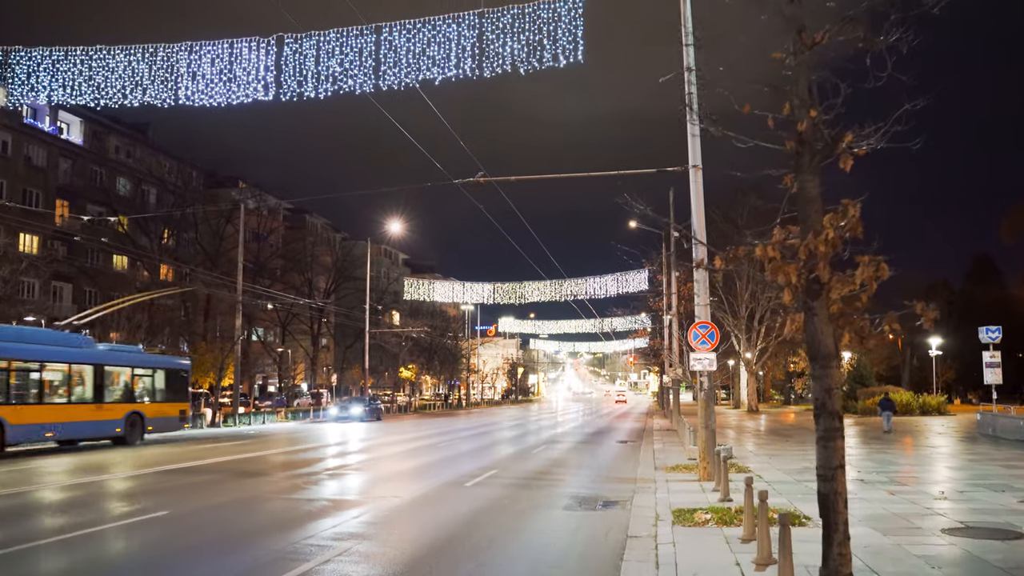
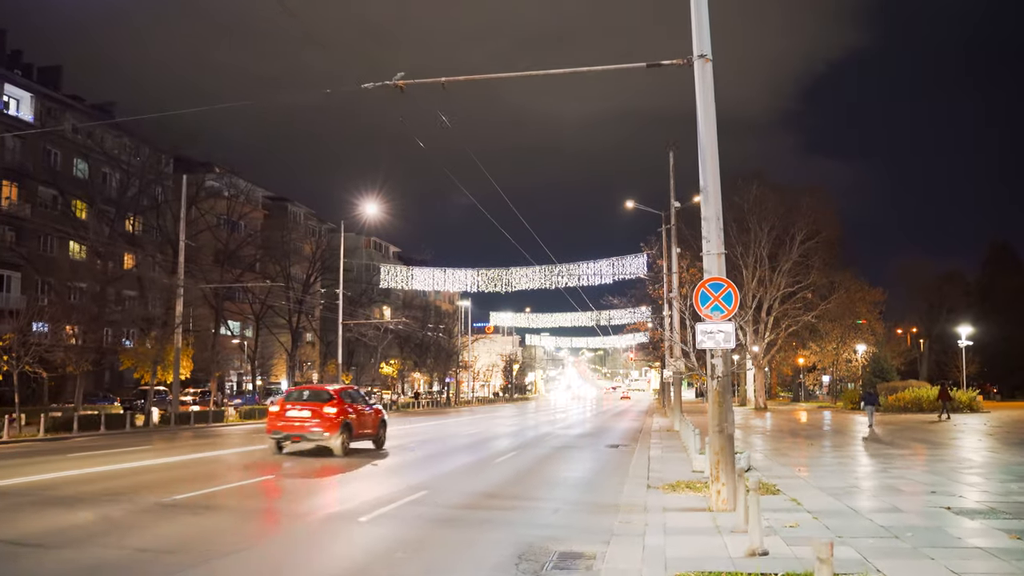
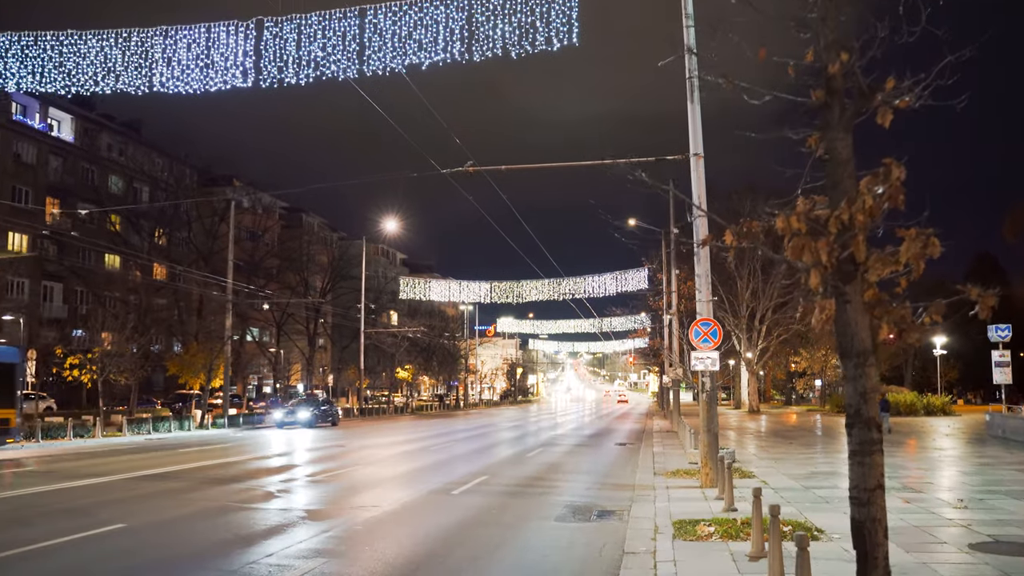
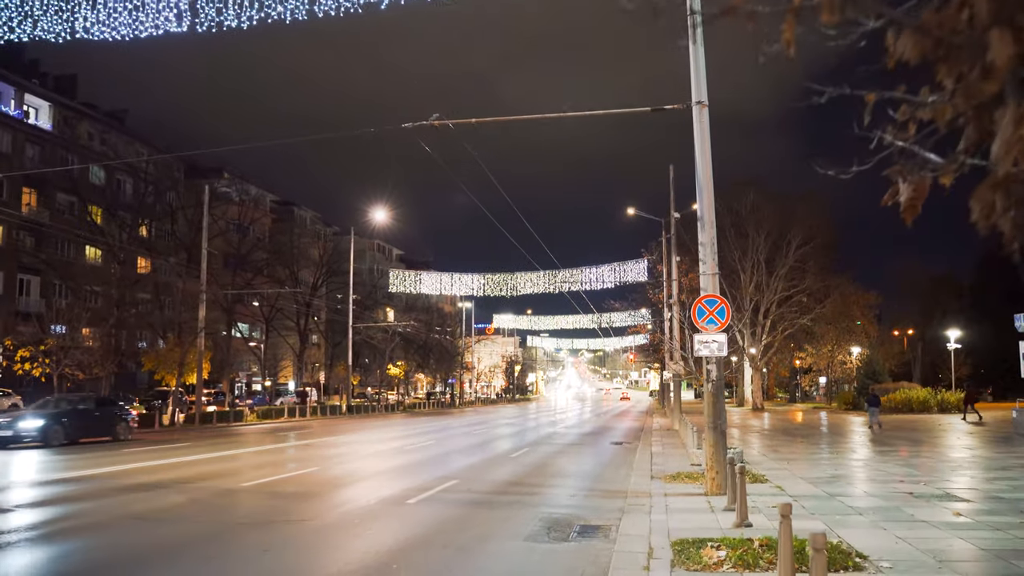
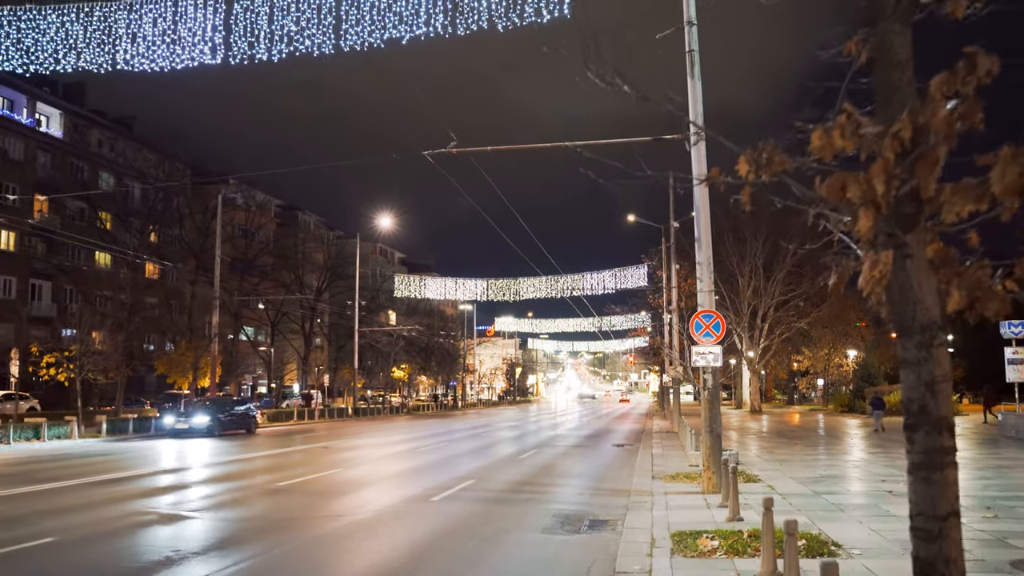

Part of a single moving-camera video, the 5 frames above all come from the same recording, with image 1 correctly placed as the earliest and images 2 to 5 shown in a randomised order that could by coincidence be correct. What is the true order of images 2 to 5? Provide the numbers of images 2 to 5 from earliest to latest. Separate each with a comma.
3, 5, 4, 2
